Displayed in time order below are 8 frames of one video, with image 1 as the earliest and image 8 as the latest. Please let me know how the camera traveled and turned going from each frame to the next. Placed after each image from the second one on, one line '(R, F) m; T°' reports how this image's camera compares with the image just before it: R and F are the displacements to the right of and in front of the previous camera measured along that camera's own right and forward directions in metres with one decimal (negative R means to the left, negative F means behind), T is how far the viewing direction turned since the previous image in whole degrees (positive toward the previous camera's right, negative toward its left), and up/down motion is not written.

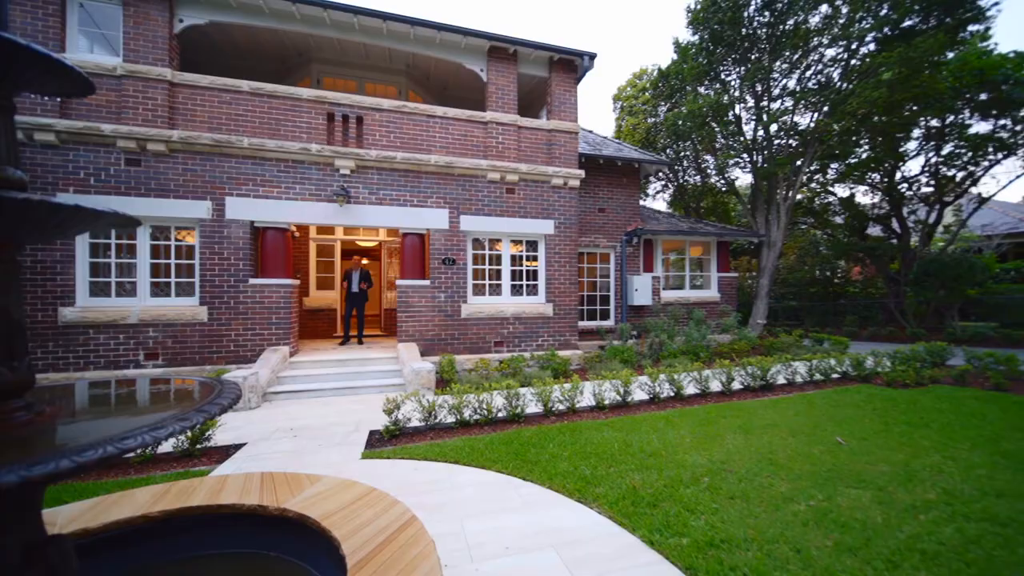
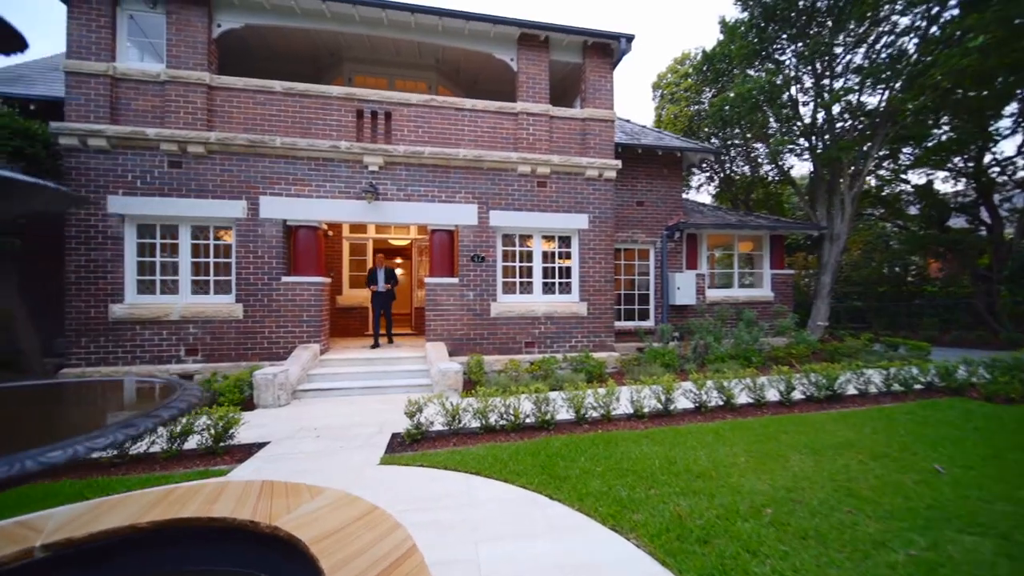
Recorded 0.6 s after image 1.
(+0.1, +0.4) m; -5°
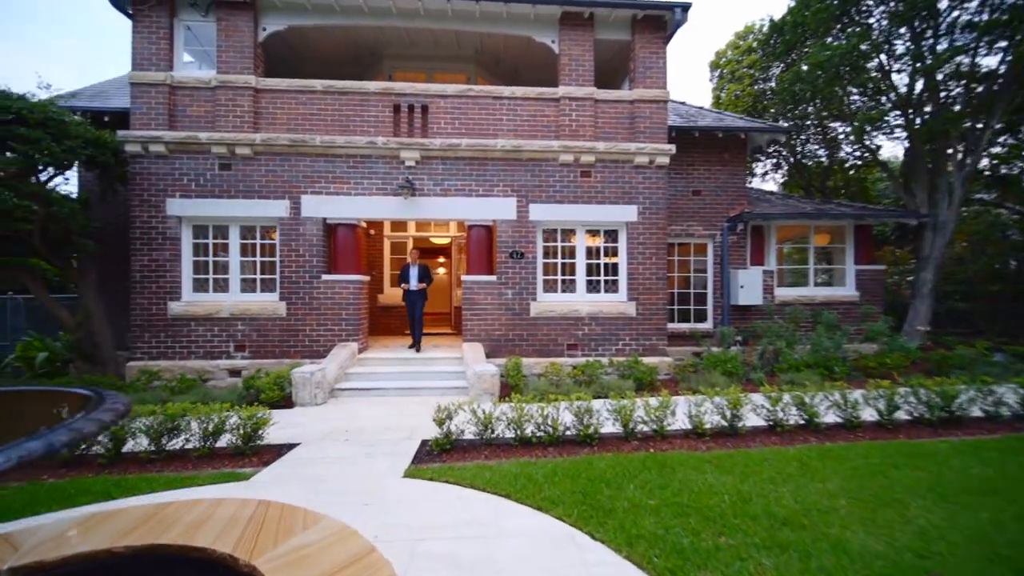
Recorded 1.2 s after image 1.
(+0.1, +0.5) m; -7°
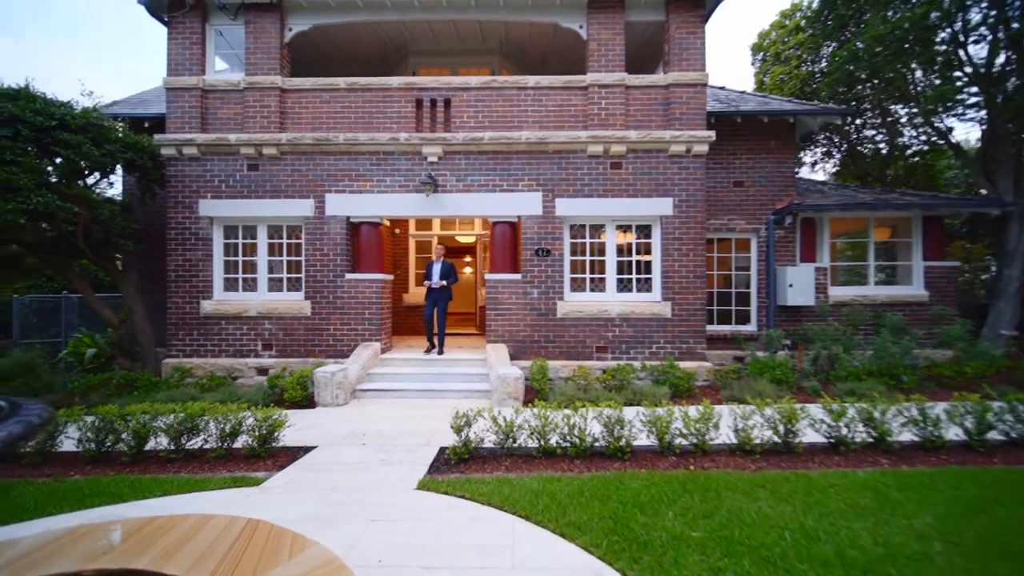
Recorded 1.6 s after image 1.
(+0.1, +0.3) m; -4°
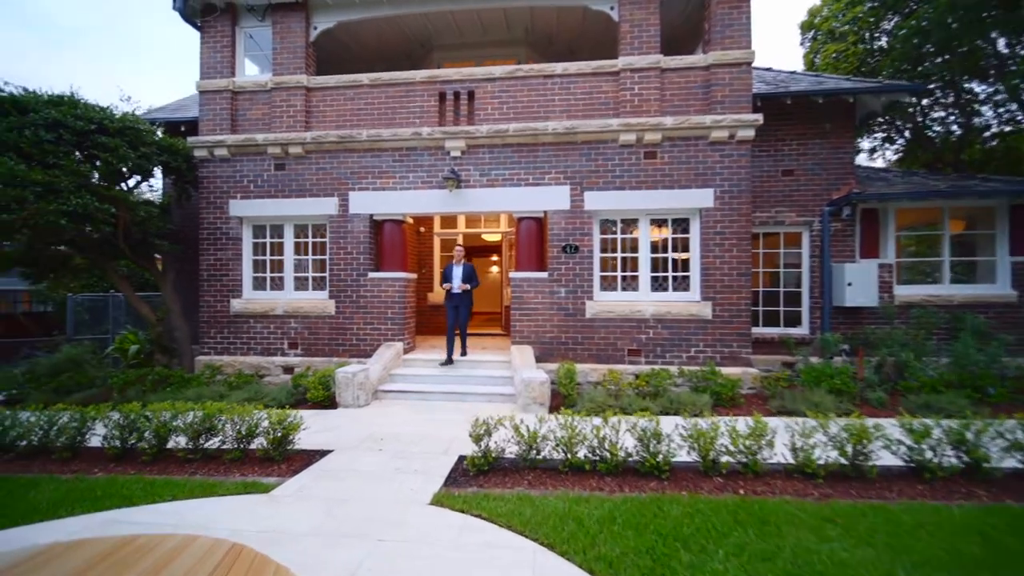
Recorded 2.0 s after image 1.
(+0.1, +0.4) m; -4°
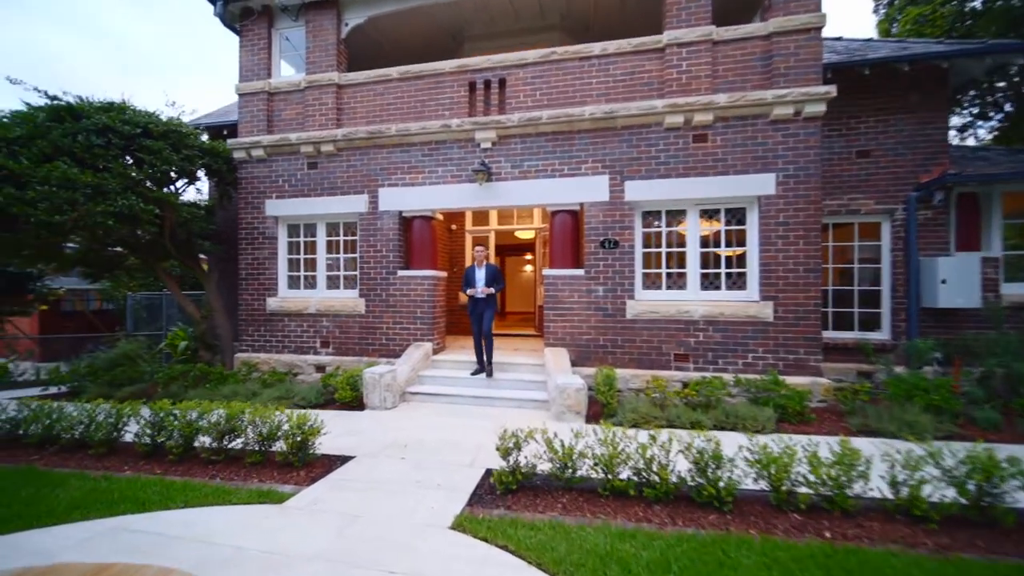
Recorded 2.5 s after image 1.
(0.0, +0.4) m; -5°
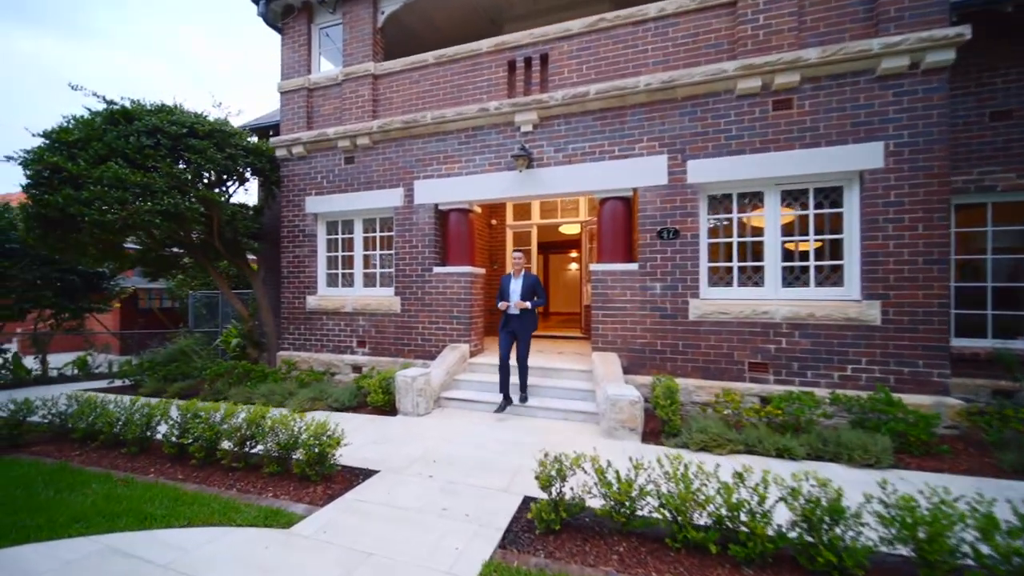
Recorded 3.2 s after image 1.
(0.0, +0.6) m; -7°
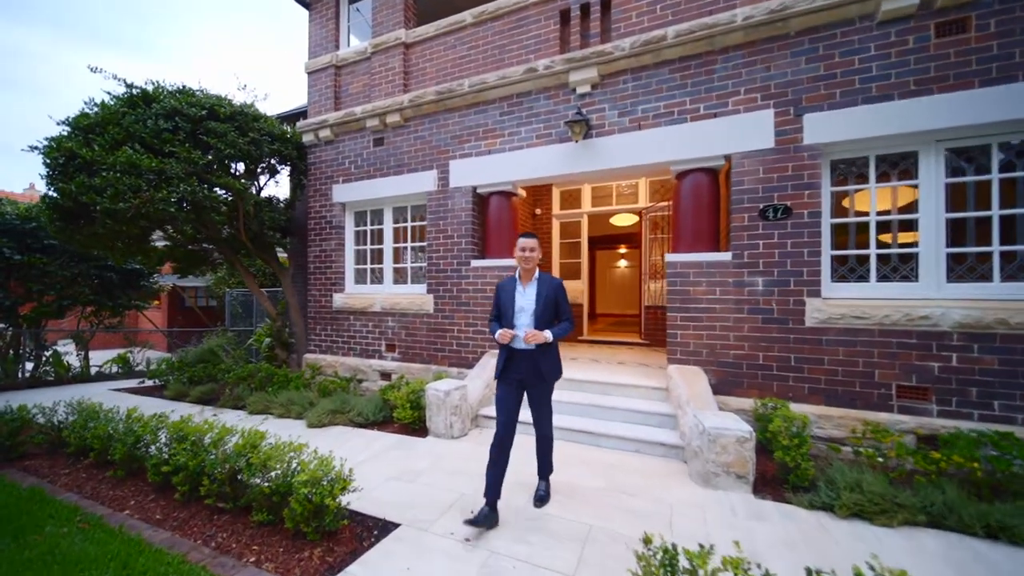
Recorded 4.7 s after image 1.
(-0.2, +1.1) m; -5°
